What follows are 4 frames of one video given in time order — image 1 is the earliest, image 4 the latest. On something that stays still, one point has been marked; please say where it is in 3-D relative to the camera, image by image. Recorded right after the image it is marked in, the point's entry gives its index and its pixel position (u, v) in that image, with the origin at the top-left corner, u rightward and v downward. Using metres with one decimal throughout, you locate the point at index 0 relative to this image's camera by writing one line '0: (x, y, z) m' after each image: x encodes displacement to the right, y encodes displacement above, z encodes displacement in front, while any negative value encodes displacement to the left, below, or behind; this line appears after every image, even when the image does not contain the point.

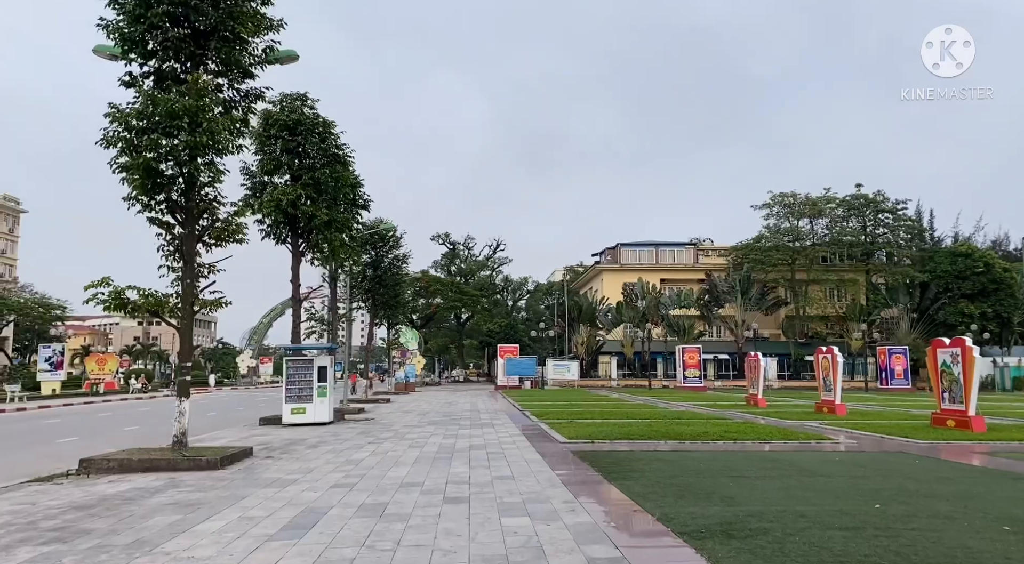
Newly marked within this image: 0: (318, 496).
0: (-2.5, -2.8, +9.0) m
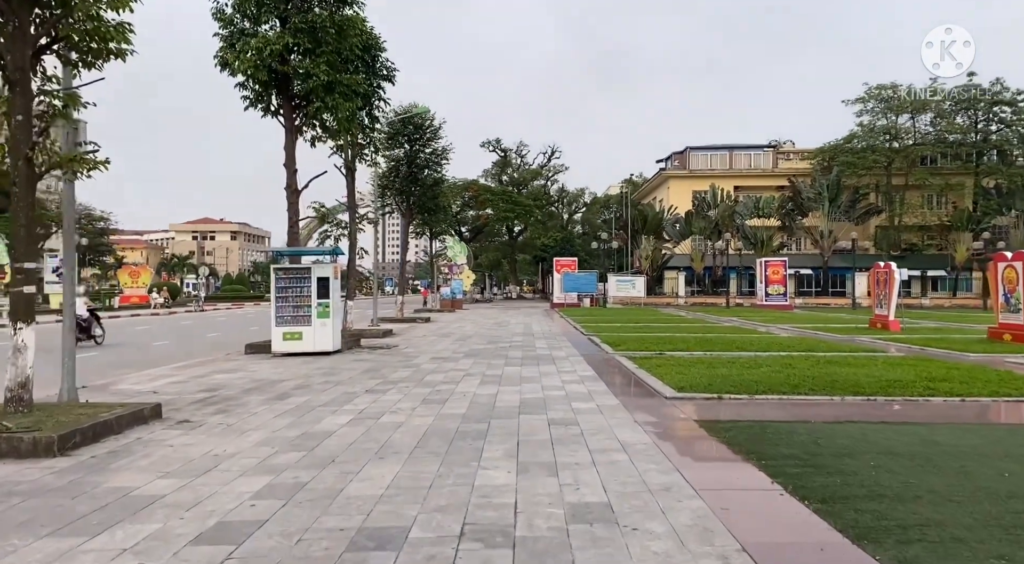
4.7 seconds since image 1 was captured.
0: (-2.0, -1.6, +3.5) m
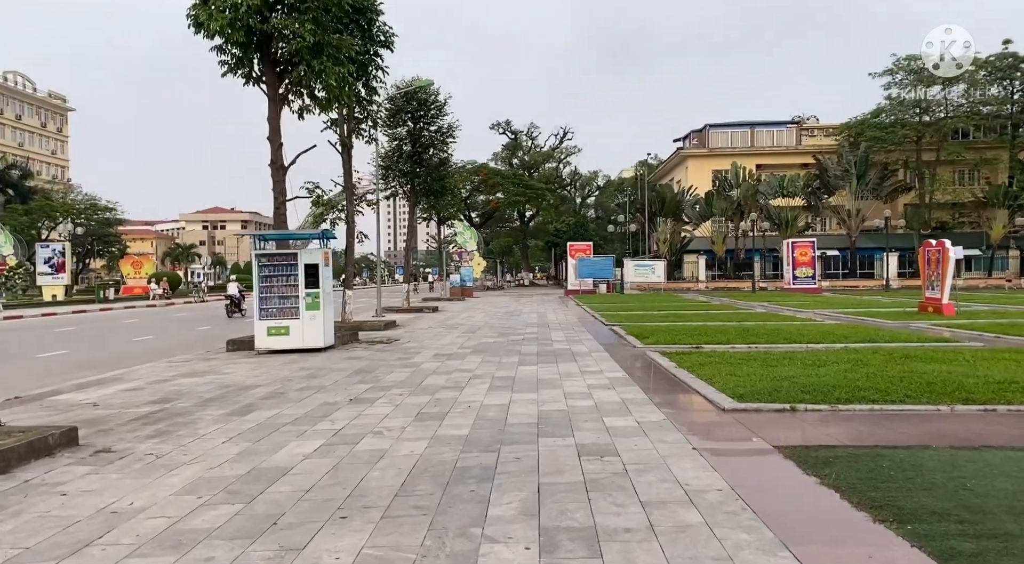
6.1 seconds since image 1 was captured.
0: (-1.9, -1.5, +1.7) m
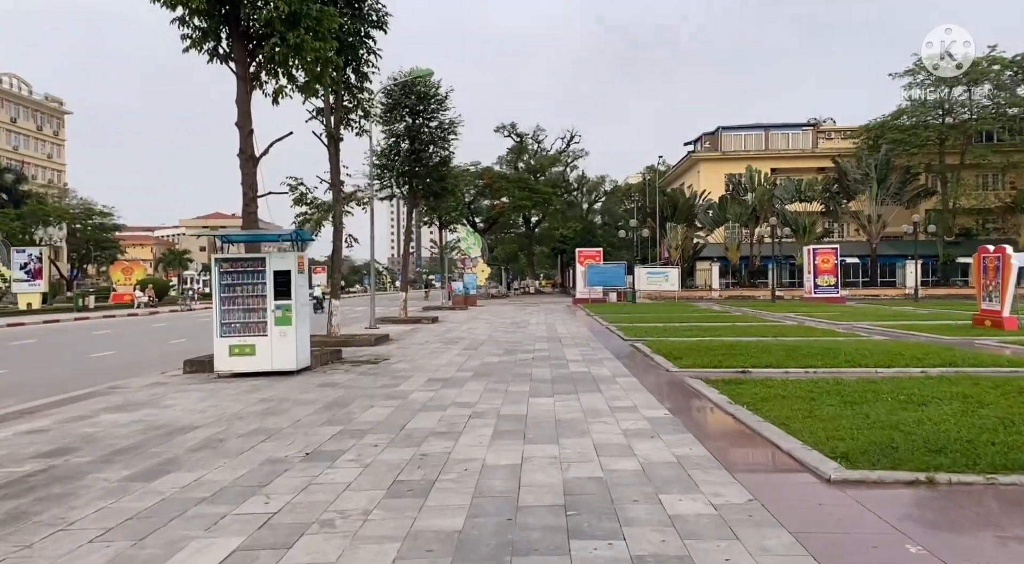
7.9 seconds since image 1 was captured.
0: (-1.8, -1.6, -0.5) m
